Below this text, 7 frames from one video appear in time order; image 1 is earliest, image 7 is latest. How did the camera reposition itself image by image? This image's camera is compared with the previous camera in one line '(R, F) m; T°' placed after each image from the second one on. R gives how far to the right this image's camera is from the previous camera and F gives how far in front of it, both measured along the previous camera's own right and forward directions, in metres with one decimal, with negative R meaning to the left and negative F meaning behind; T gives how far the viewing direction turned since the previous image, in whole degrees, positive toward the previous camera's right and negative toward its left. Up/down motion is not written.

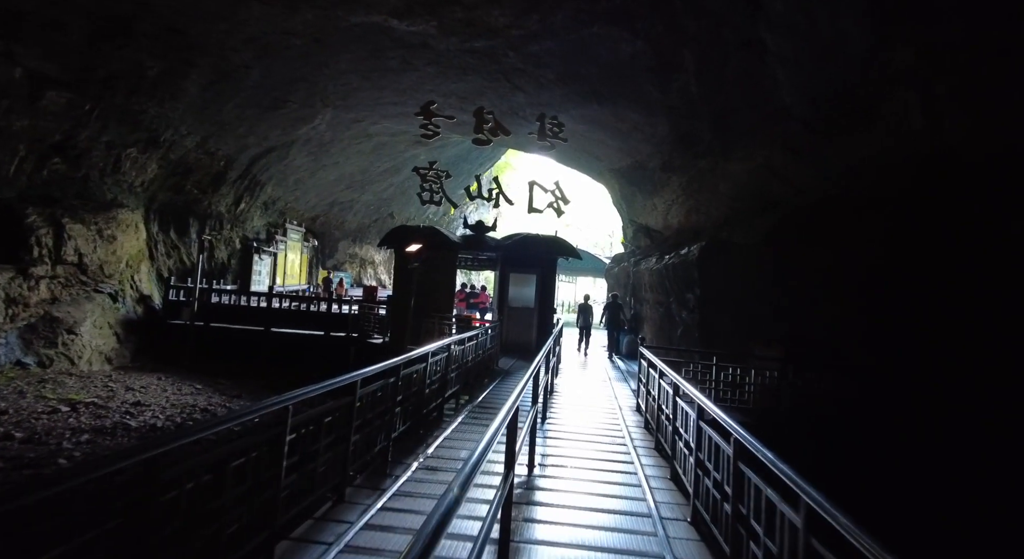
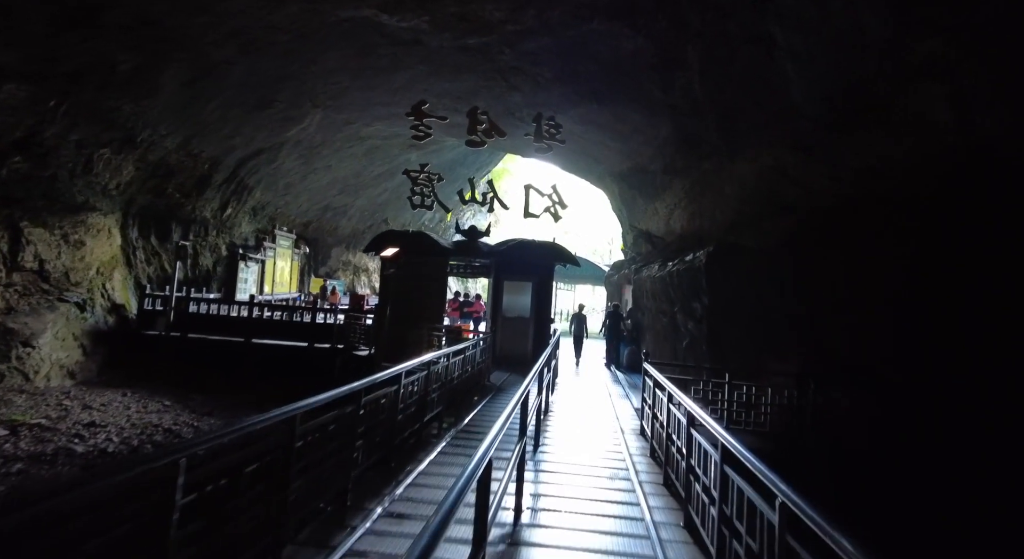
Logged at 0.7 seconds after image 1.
(+0.1, +0.5) m; 0°
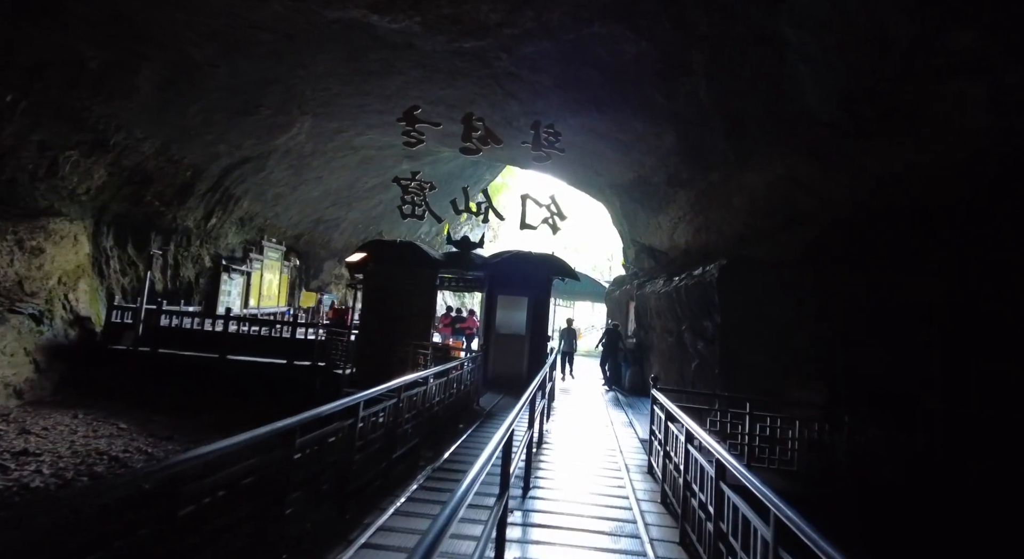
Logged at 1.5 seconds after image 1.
(+0.1, +0.5) m; 0°
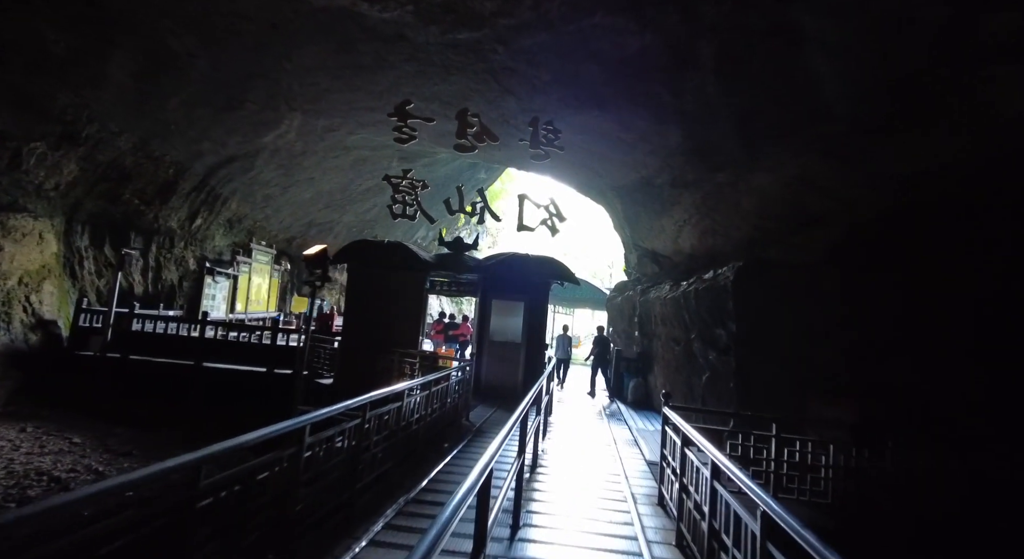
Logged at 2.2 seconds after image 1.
(+0.1, +0.5) m; 0°
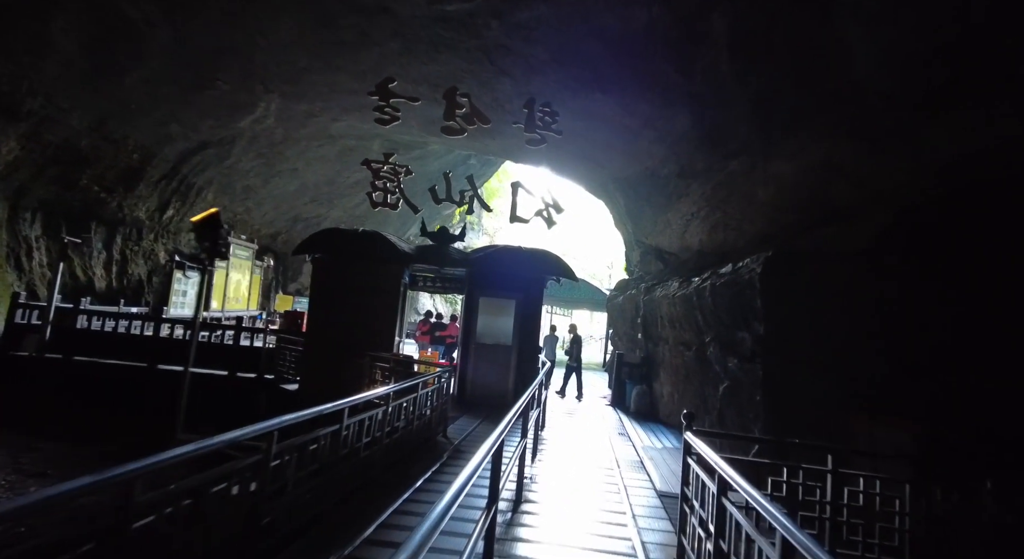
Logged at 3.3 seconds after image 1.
(+0.1, +0.8) m; 0°
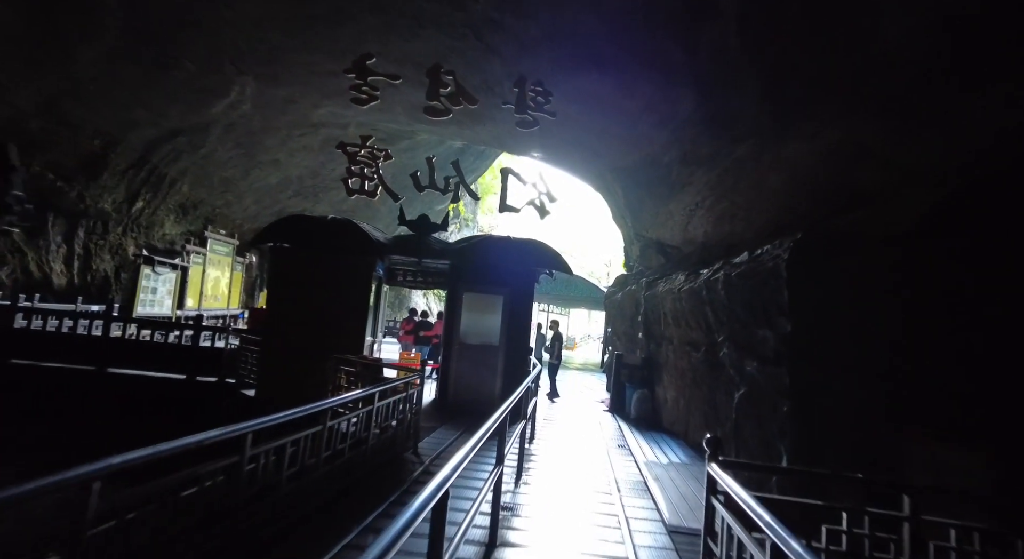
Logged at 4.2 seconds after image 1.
(+0.1, +0.6) m; 0°
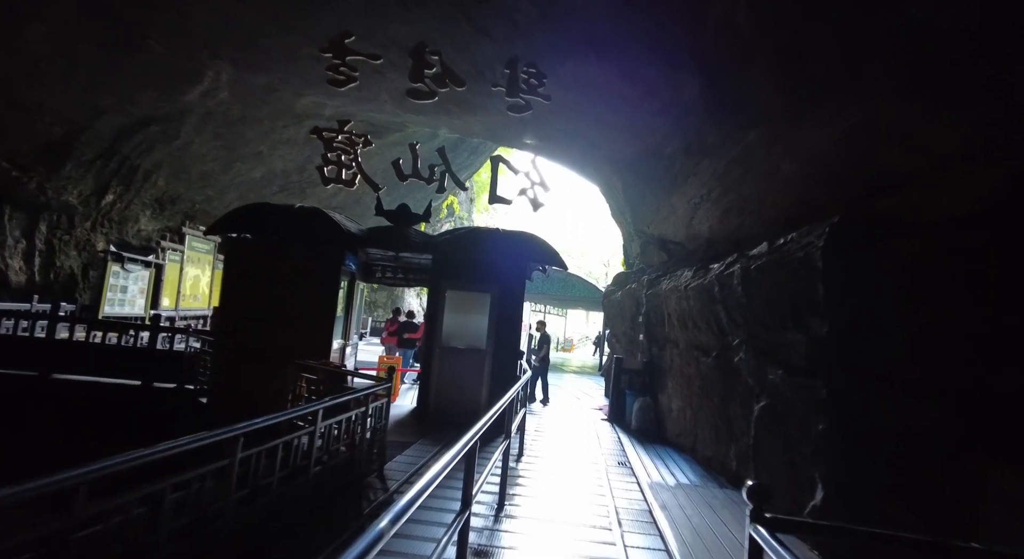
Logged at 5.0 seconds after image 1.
(+0.1, +0.6) m; 0°
